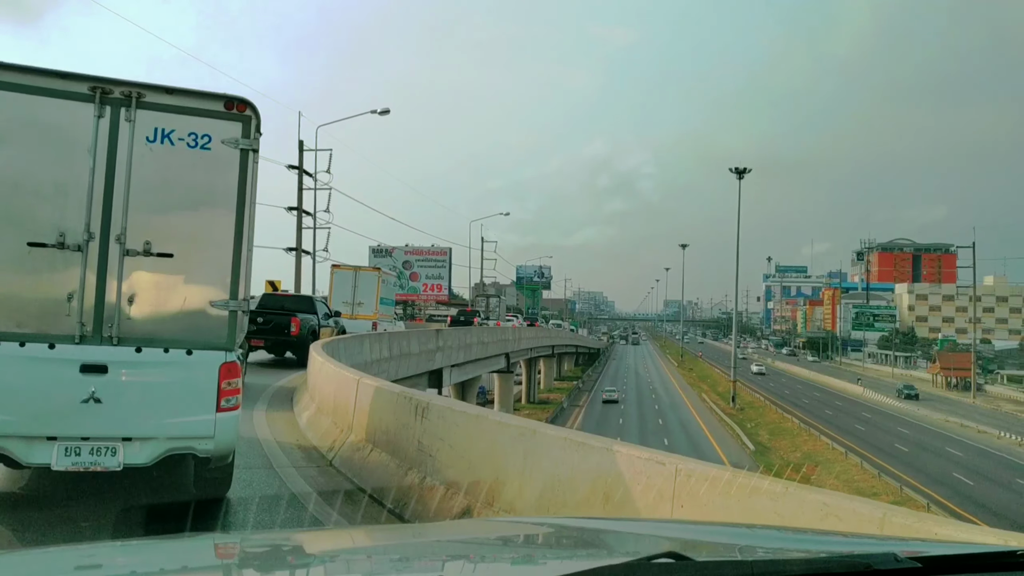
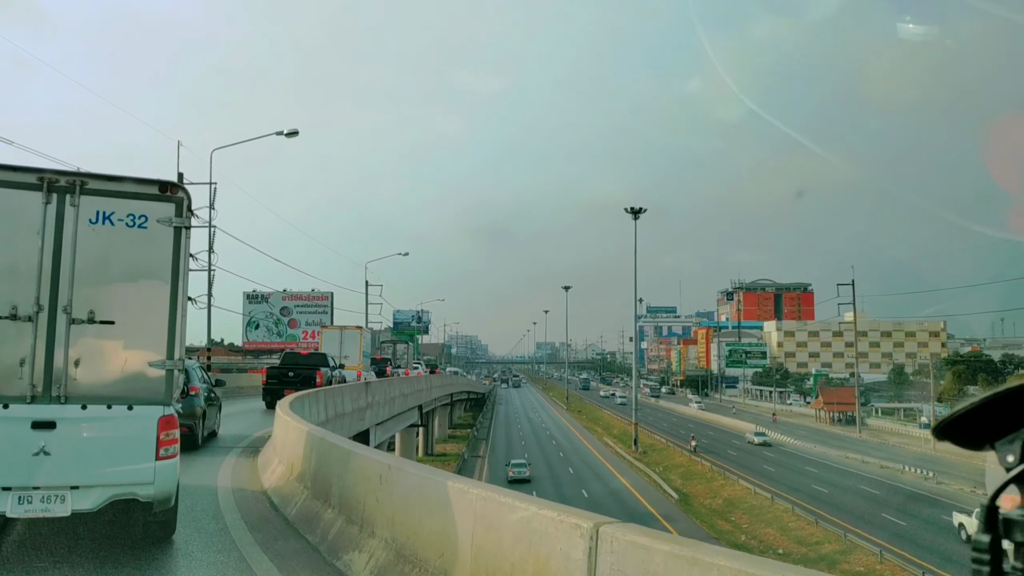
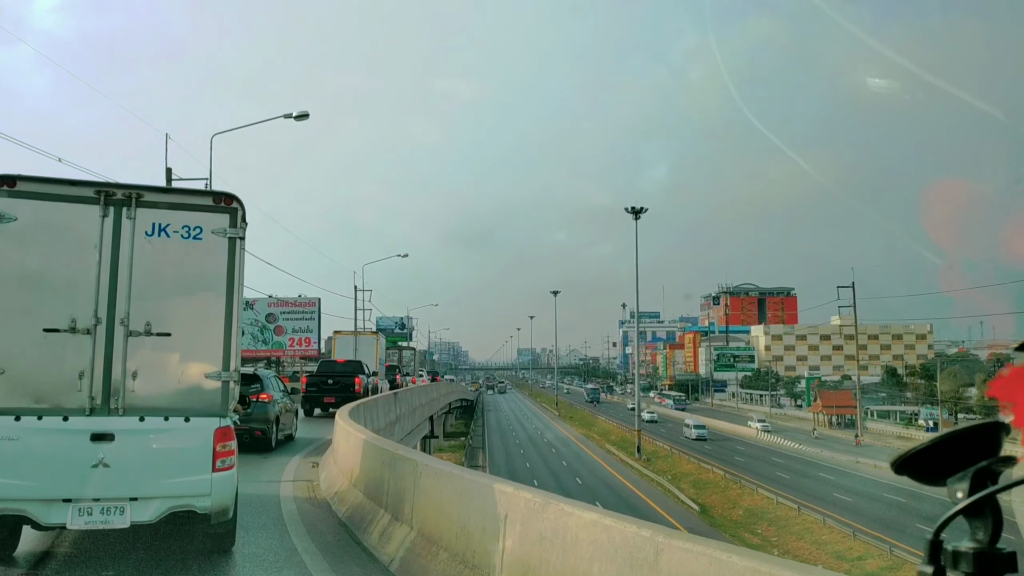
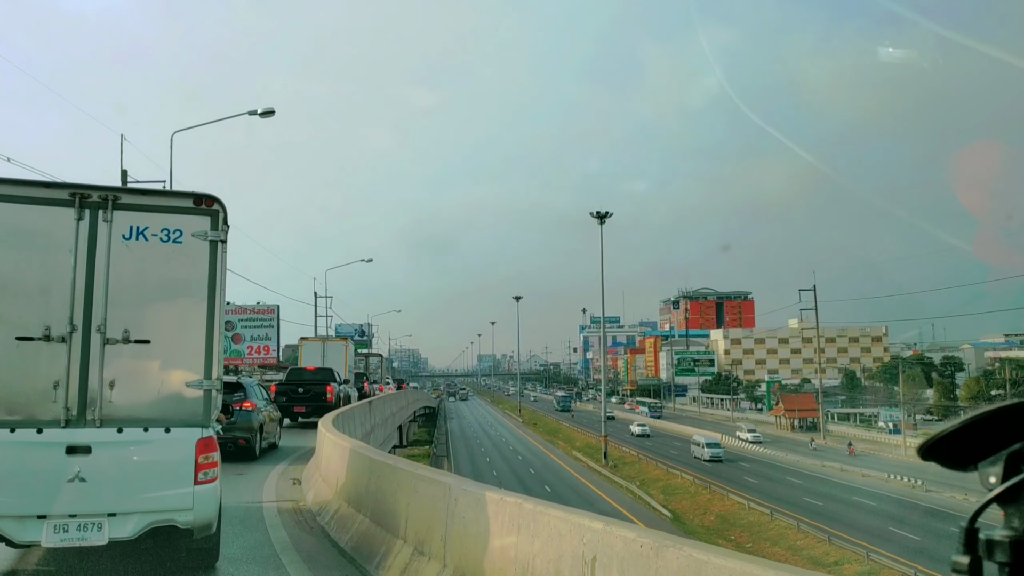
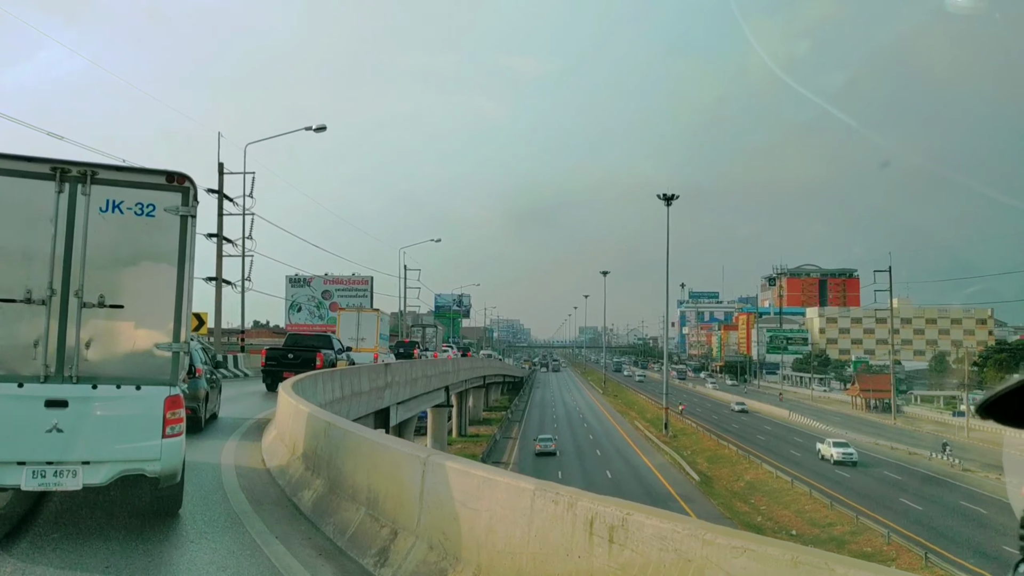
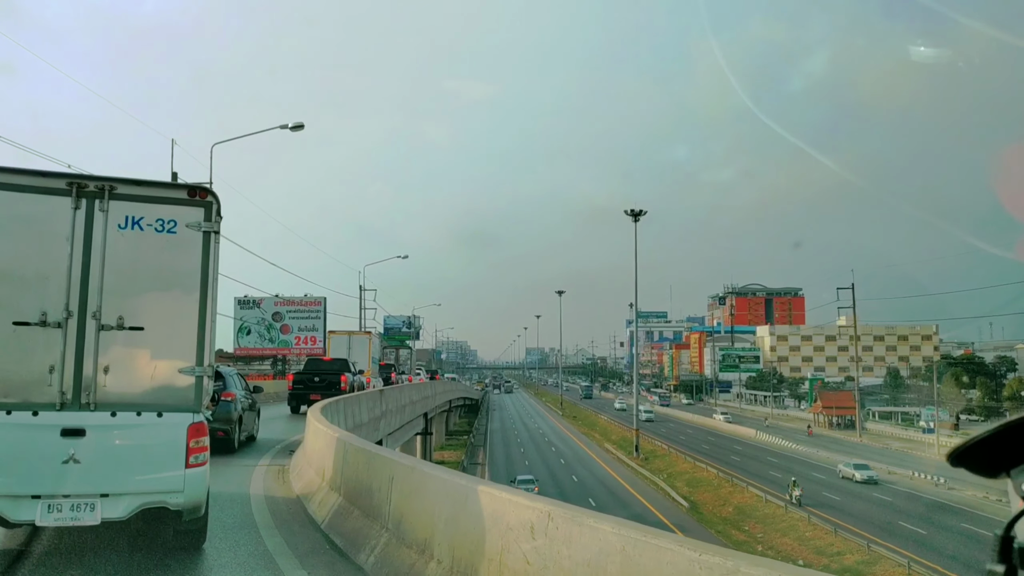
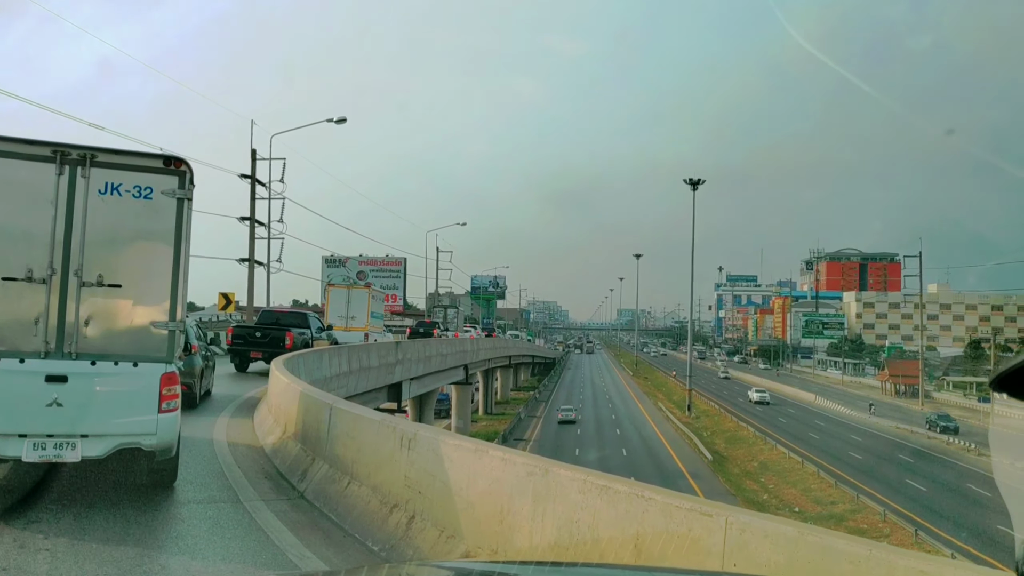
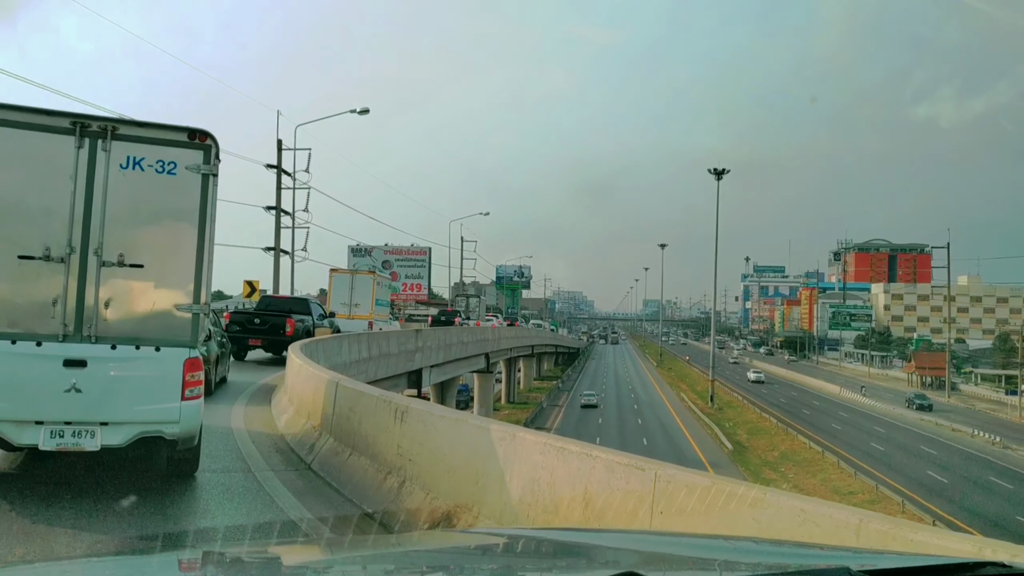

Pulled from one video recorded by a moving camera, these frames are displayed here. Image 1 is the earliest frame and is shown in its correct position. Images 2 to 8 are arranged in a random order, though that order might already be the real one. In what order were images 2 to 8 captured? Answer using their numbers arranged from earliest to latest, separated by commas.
8, 7, 5, 2, 6, 3, 4
